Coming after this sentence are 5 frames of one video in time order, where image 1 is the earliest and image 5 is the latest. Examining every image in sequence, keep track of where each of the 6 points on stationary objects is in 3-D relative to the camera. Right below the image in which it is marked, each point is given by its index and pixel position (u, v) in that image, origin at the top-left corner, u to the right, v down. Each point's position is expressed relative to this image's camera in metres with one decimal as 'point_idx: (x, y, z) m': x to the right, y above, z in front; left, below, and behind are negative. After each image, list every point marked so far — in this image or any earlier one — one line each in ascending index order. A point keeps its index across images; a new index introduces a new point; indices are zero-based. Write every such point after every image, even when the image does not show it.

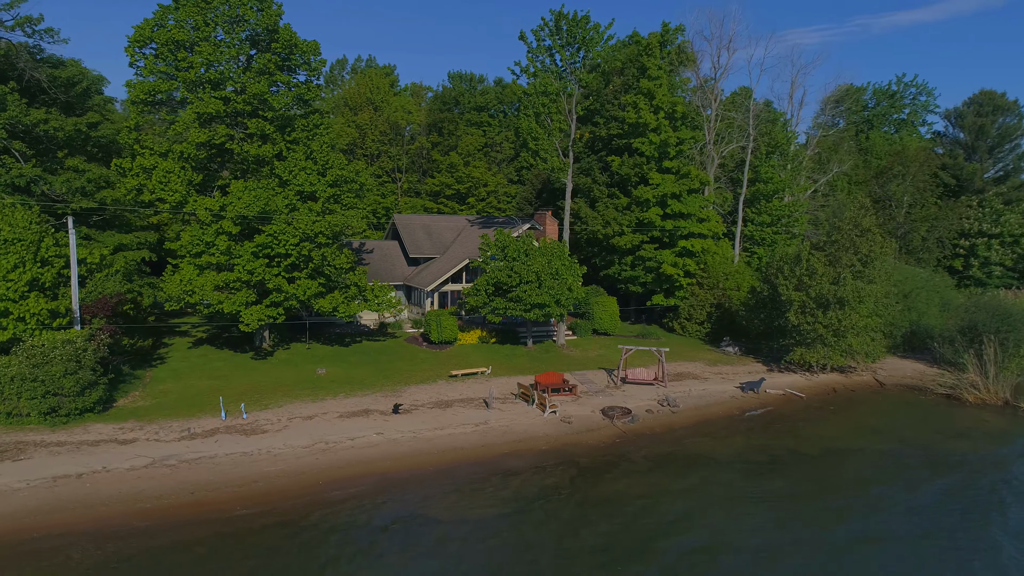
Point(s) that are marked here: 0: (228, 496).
0: (-7.3, -5.2, +15.0) m
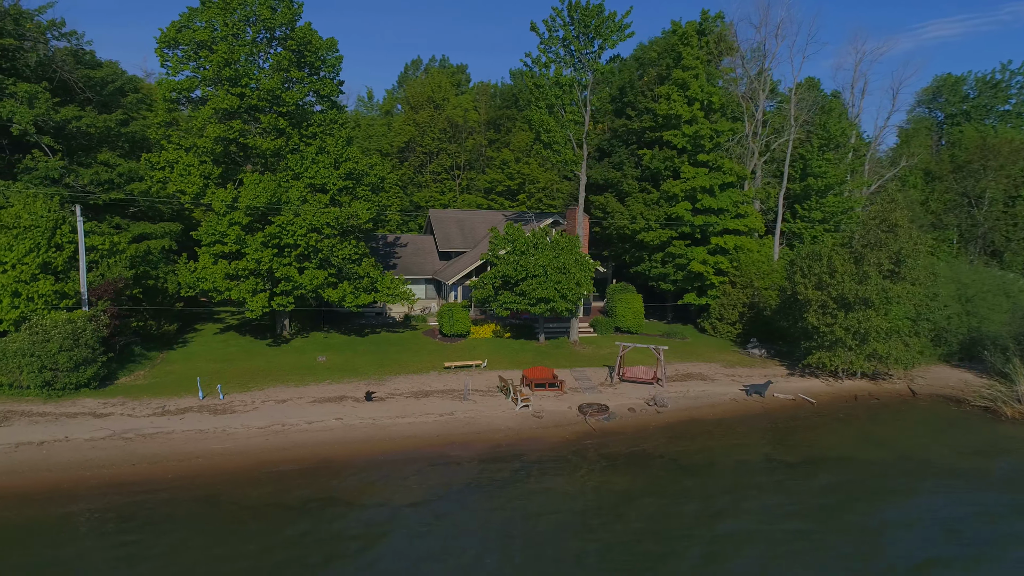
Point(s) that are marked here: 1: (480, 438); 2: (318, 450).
0: (-9.1, -4.7, +15.6) m
1: (-1.1, -4.8, +19.1) m
2: (-5.6, -4.7, +17.3) m
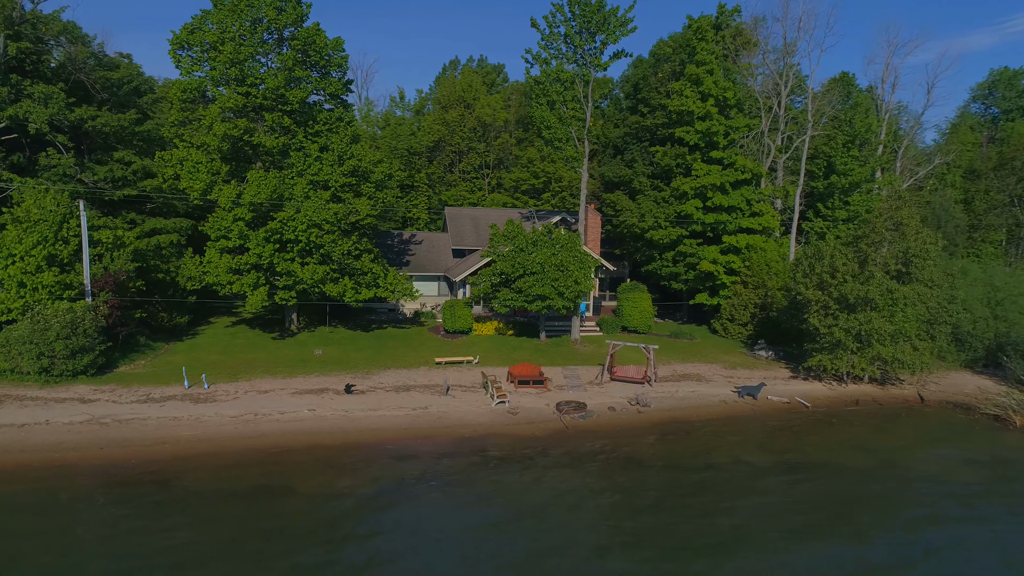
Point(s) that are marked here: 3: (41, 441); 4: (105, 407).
0: (-10.4, -4.5, +16.2) m
1: (-2.1, -4.6, +19.2) m
2: (-6.8, -4.5, +17.6) m
3: (-13.0, -4.2, +16.4) m
4: (-13.0, -3.8, +19.1) m
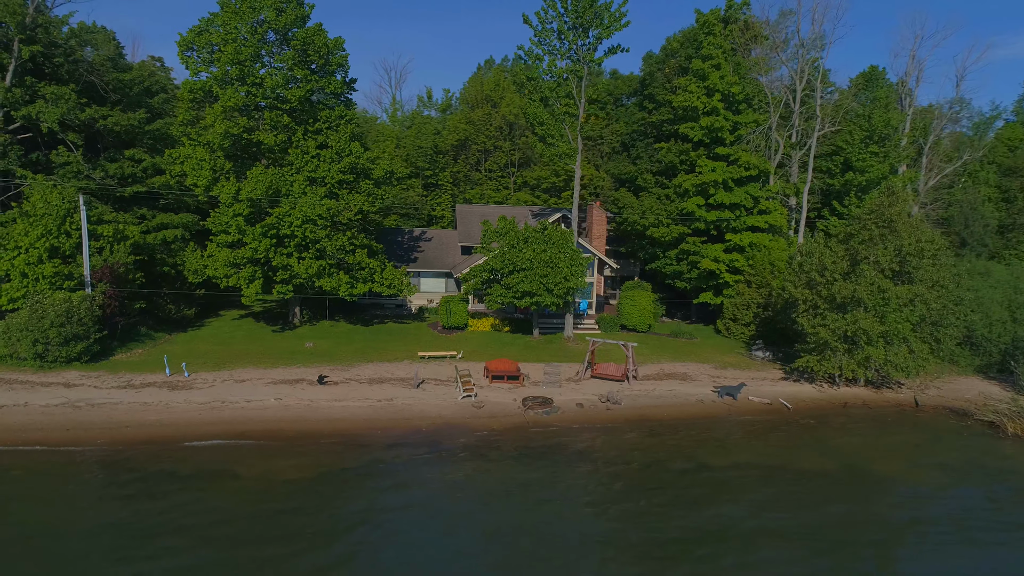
0: (-11.9, -4.2, +17.0) m
1: (-3.5, -4.4, +19.5) m
2: (-8.2, -4.2, +18.3) m
3: (-14.5, -3.9, +17.4) m
4: (-14.4, -3.5, +20.1) m
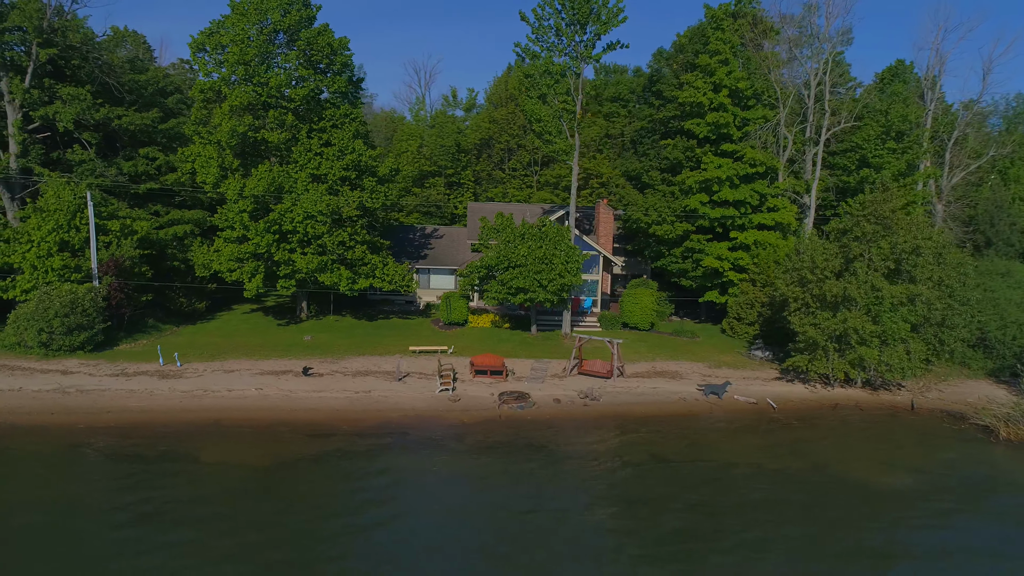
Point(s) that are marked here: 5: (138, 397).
0: (-13.0, -3.9, +17.9) m
1: (-4.5, -4.3, +20.0) m
2: (-9.3, -4.0, +19.0) m
3: (-15.6, -3.6, +18.5) m
4: (-15.3, -3.2, +21.2) m
5: (-12.3, -3.6, +19.7) m
